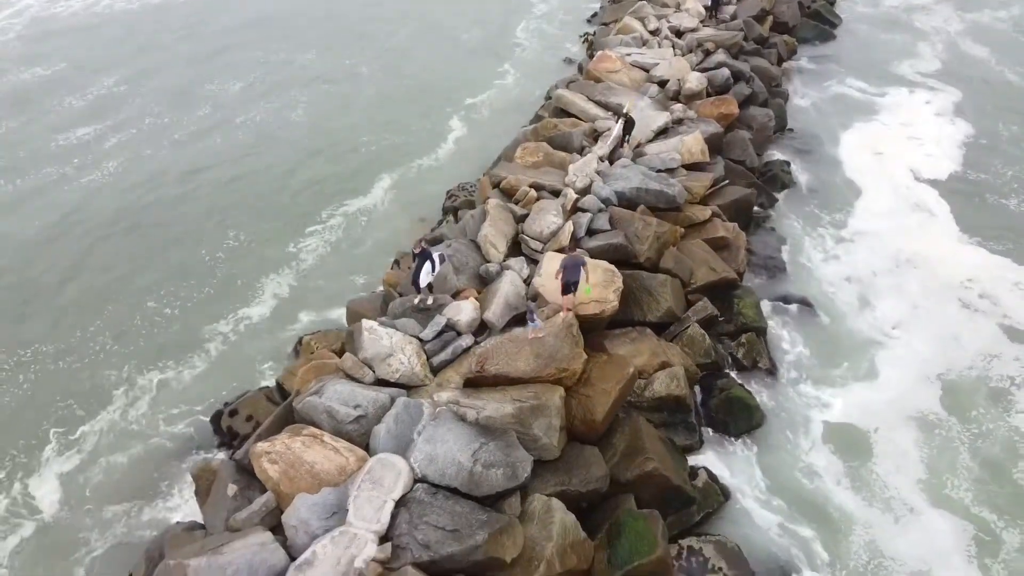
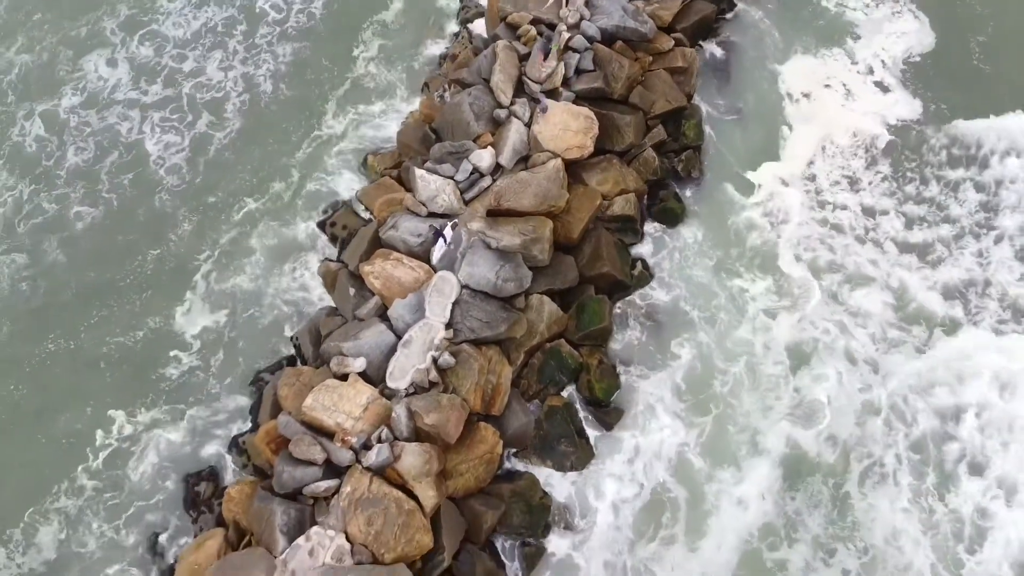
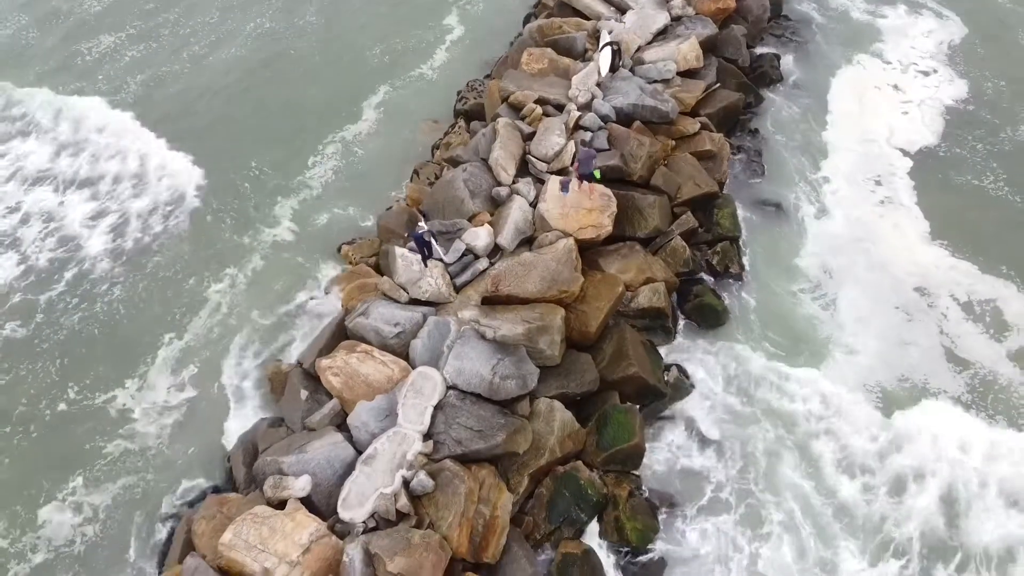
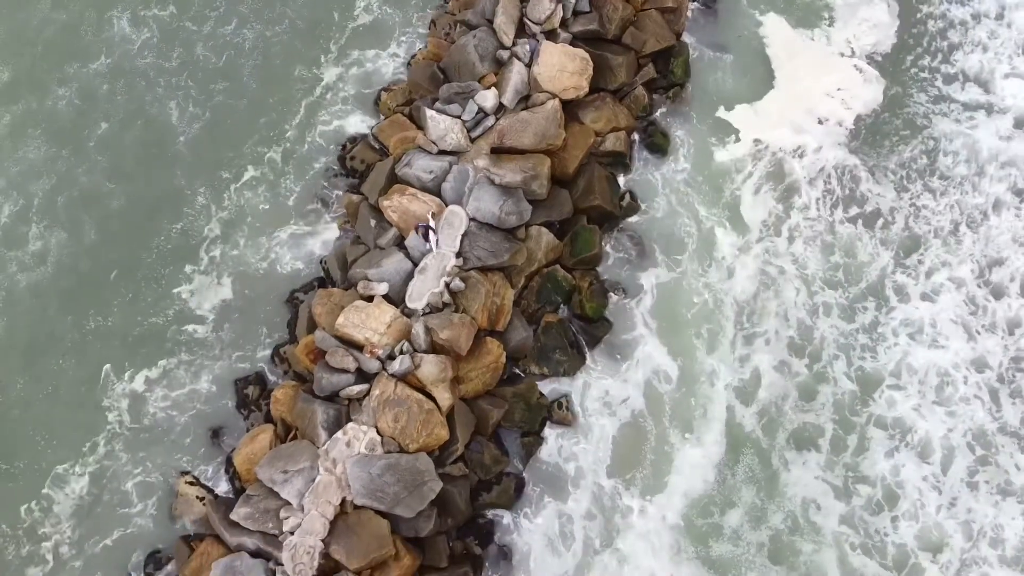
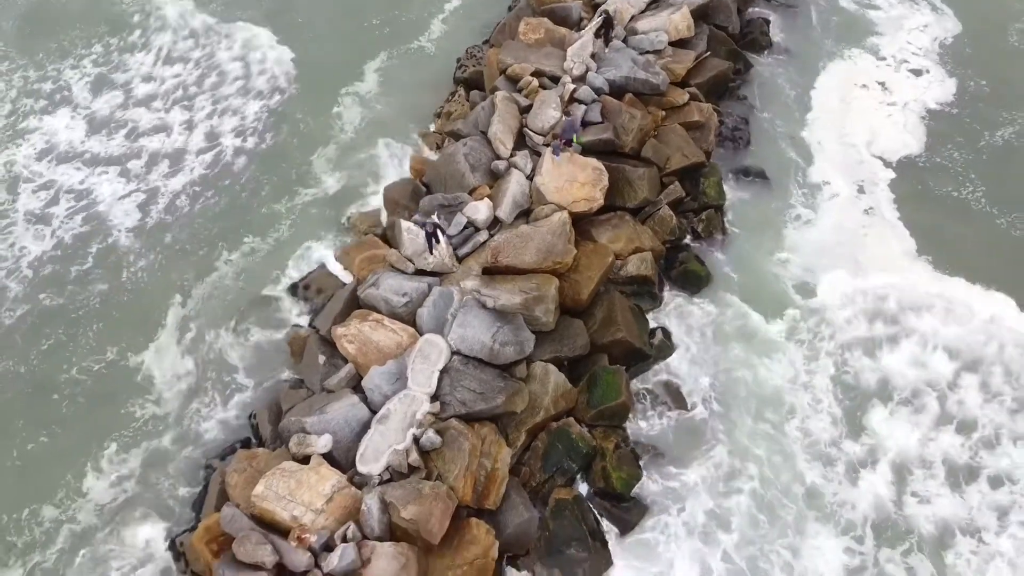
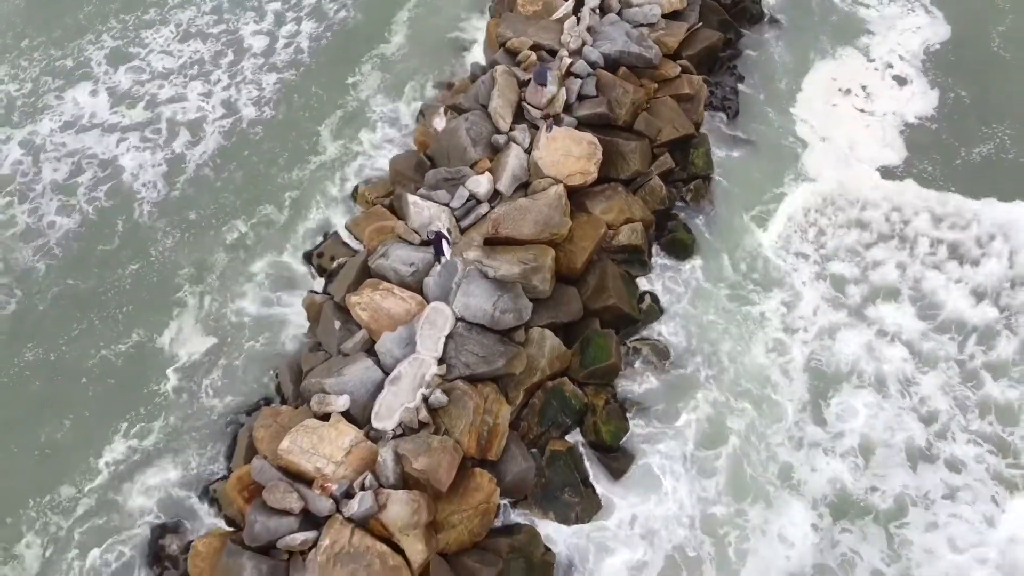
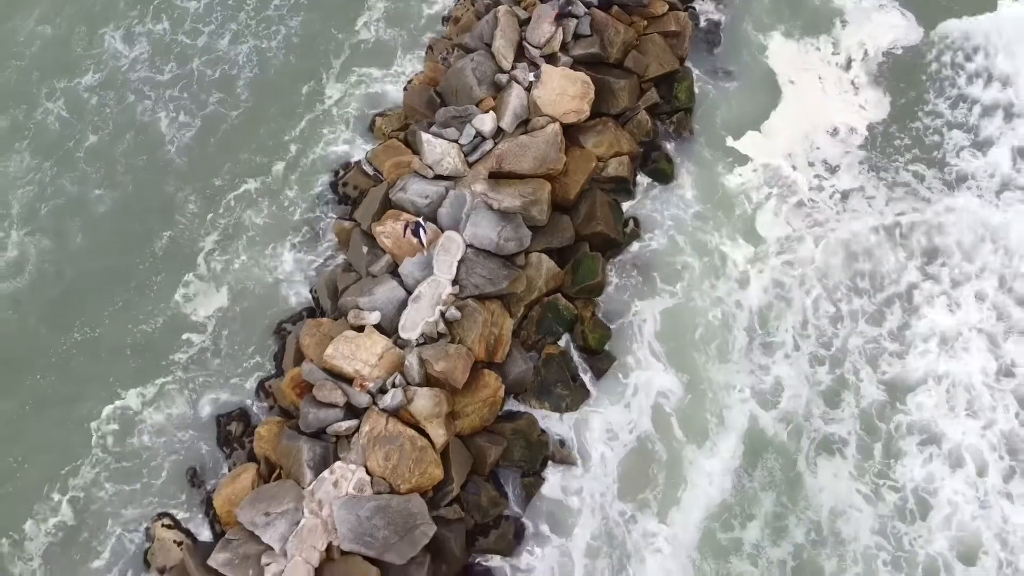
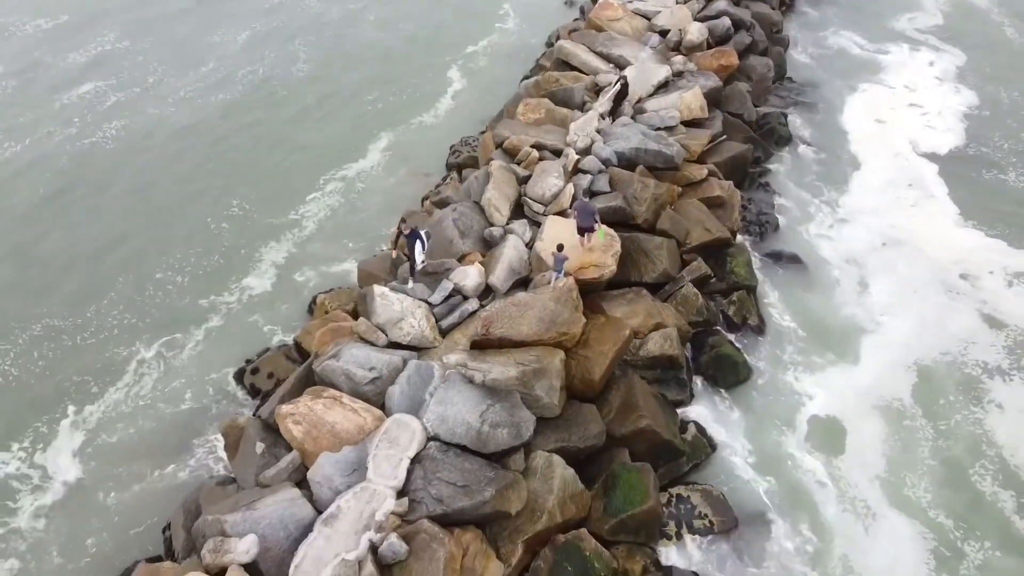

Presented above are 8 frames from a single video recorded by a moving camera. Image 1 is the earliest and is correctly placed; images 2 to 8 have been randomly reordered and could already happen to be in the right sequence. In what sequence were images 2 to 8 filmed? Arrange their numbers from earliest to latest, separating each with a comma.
8, 3, 5, 6, 2, 7, 4
